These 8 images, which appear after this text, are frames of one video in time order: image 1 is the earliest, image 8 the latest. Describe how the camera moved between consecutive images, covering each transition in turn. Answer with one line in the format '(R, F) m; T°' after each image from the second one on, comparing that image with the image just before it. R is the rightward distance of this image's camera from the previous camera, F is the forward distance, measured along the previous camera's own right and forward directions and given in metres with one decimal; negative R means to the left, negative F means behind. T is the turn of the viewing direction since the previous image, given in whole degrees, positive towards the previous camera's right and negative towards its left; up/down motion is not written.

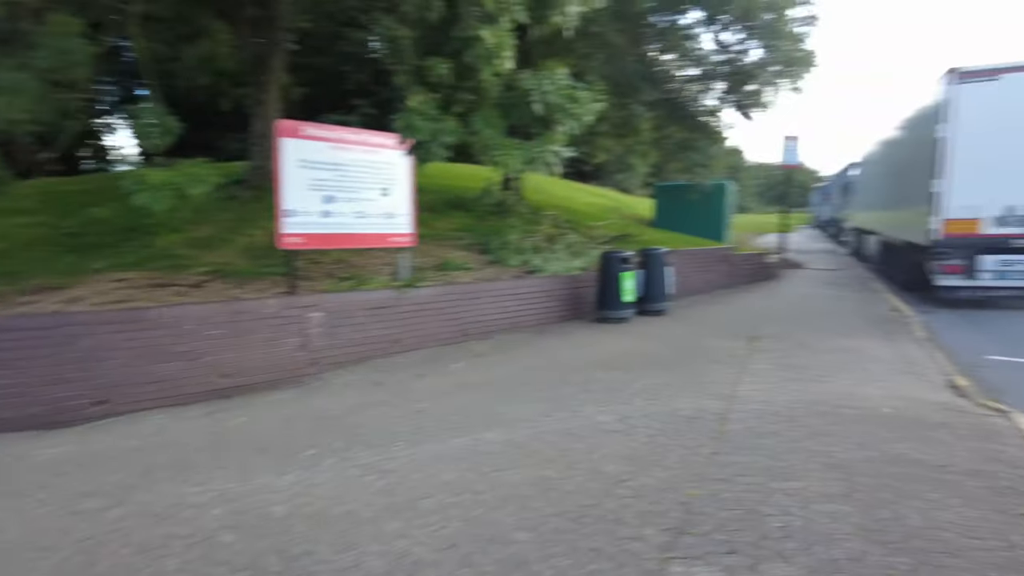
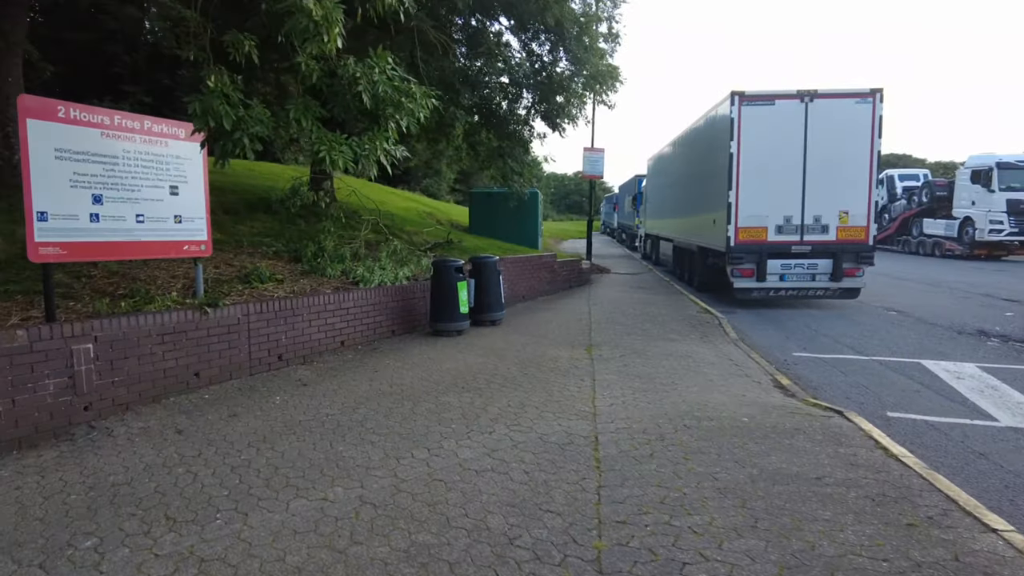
(-0.3, +0.7) m; +17°
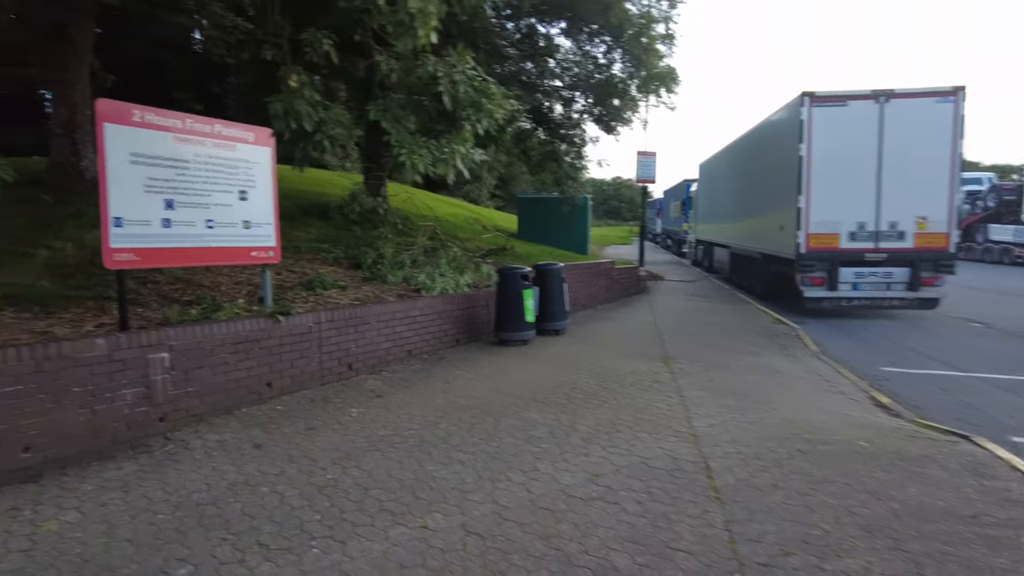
(-0.4, +0.3) m; -3°
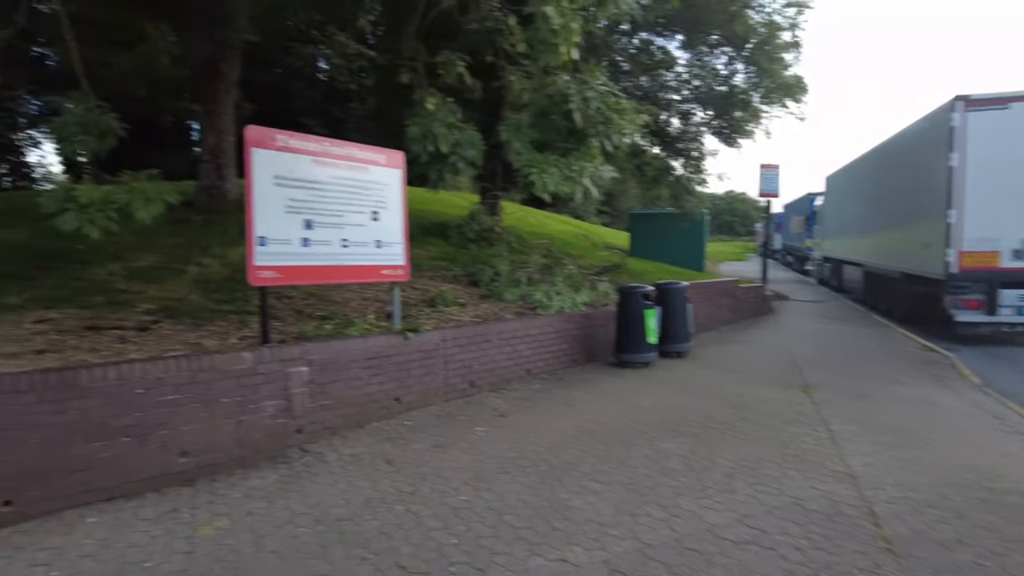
(-0.2, +0.1) m; -9°
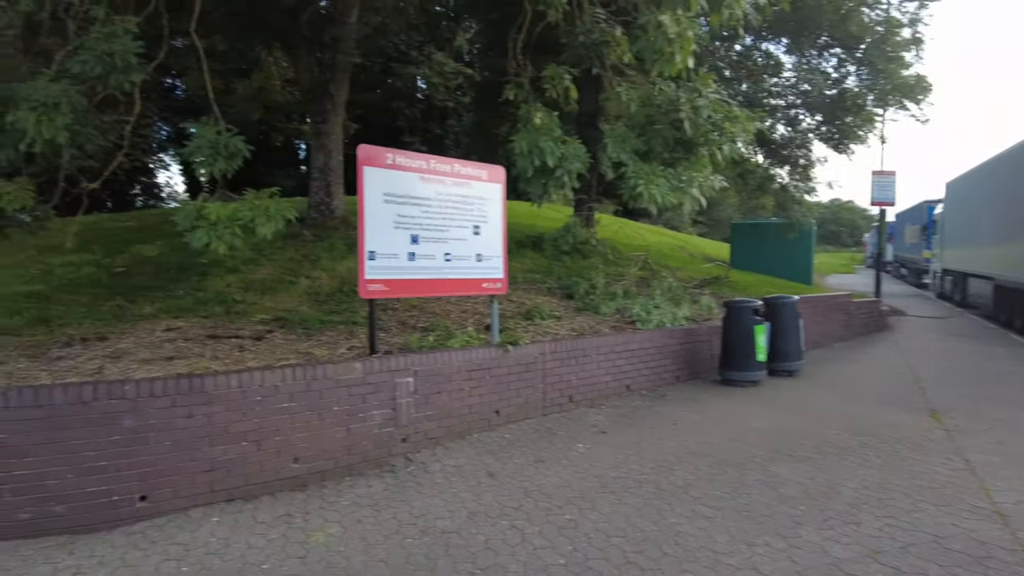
(-0.1, 0.0) m; -8°
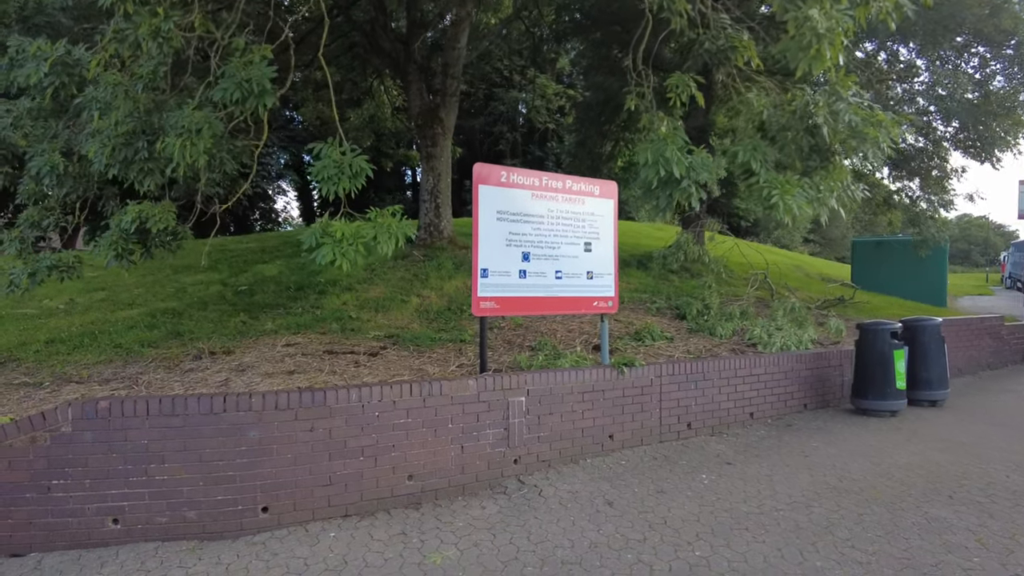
(-0.2, +0.2) m; -8°
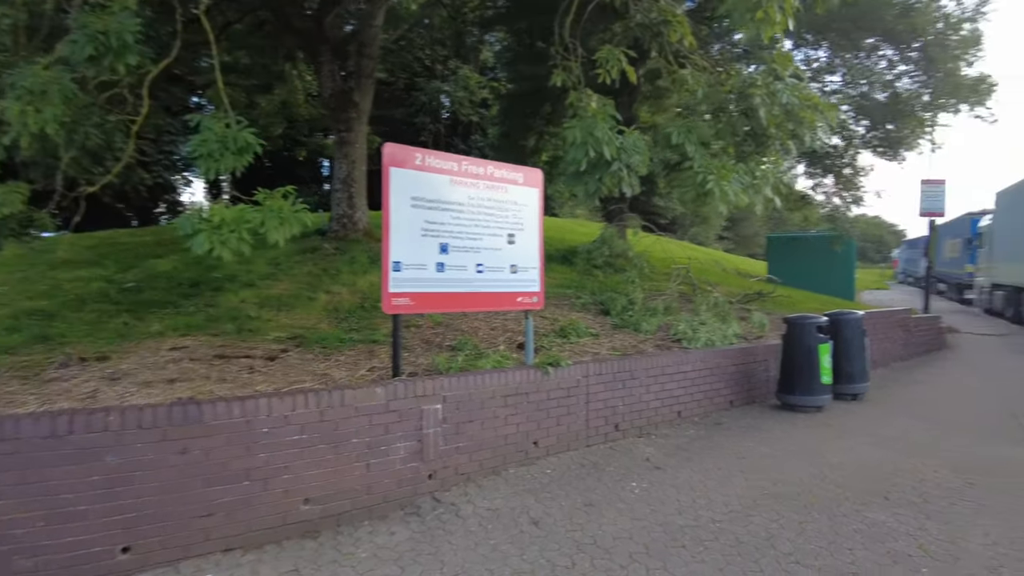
(+0.1, +0.5) m; +7°
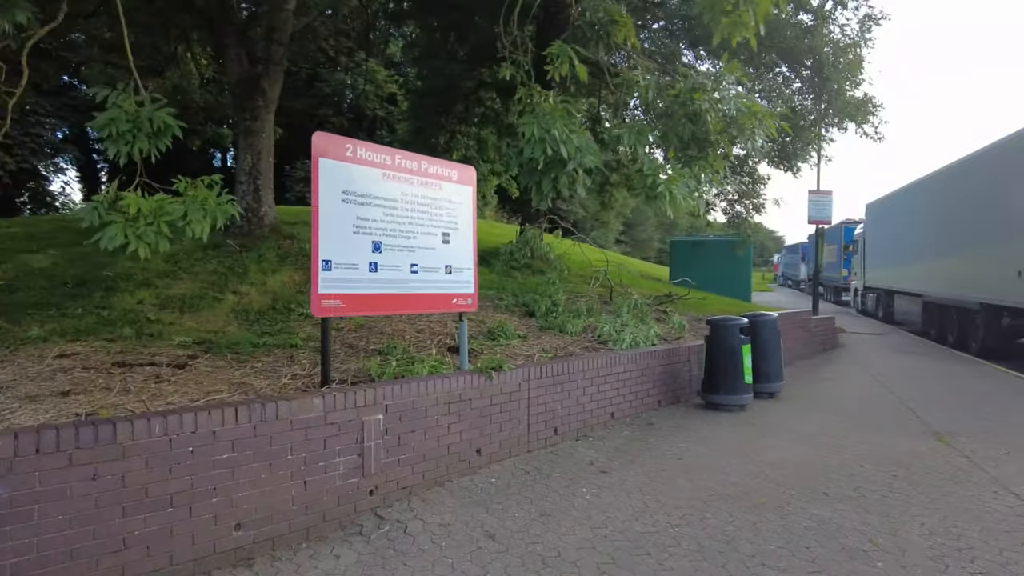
(-0.3, +0.2) m; +9°
